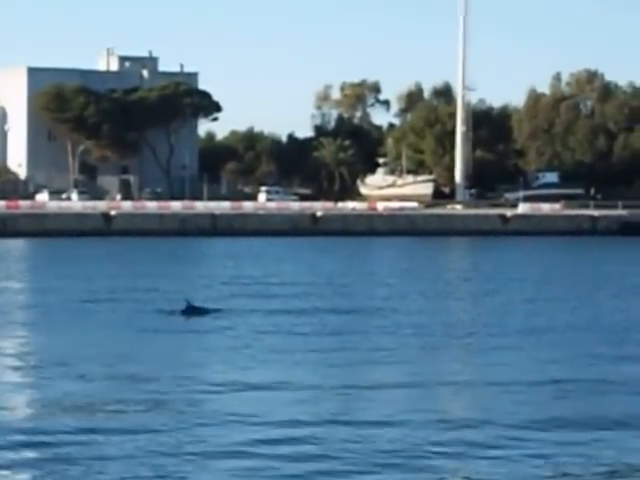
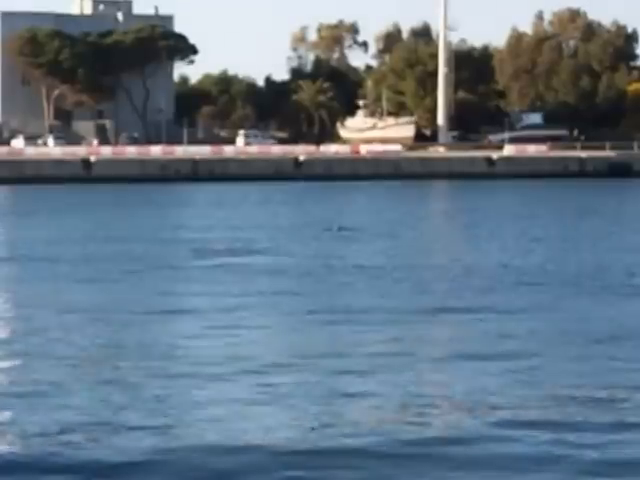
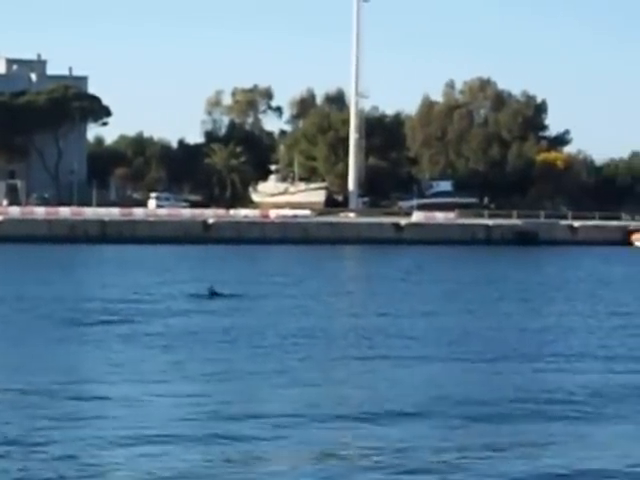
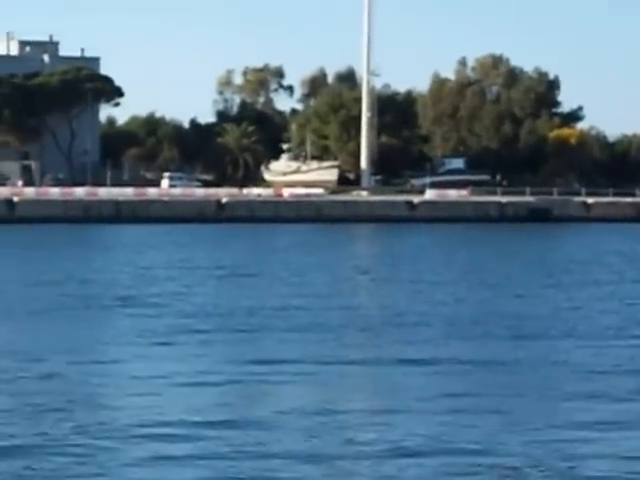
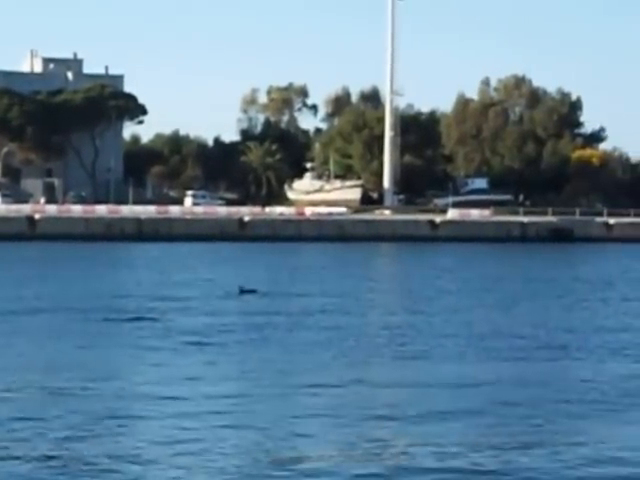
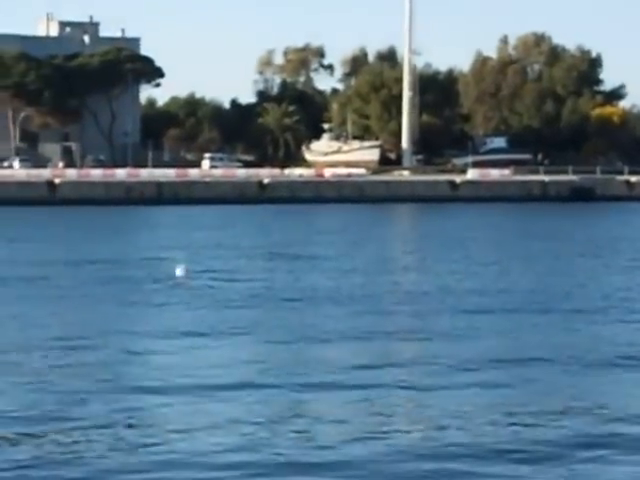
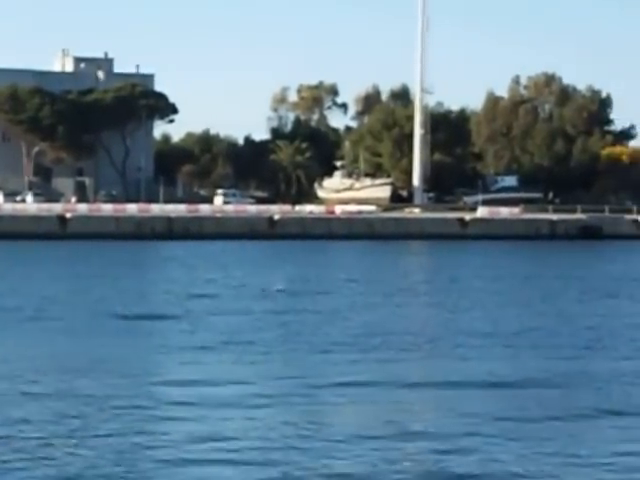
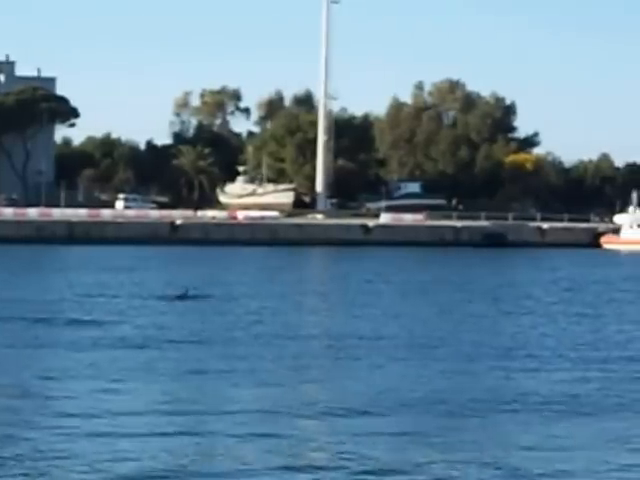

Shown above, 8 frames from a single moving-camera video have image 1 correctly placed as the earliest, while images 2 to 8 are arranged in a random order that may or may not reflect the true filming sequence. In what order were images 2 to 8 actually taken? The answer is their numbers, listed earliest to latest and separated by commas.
7, 5, 3, 8, 4, 6, 2
